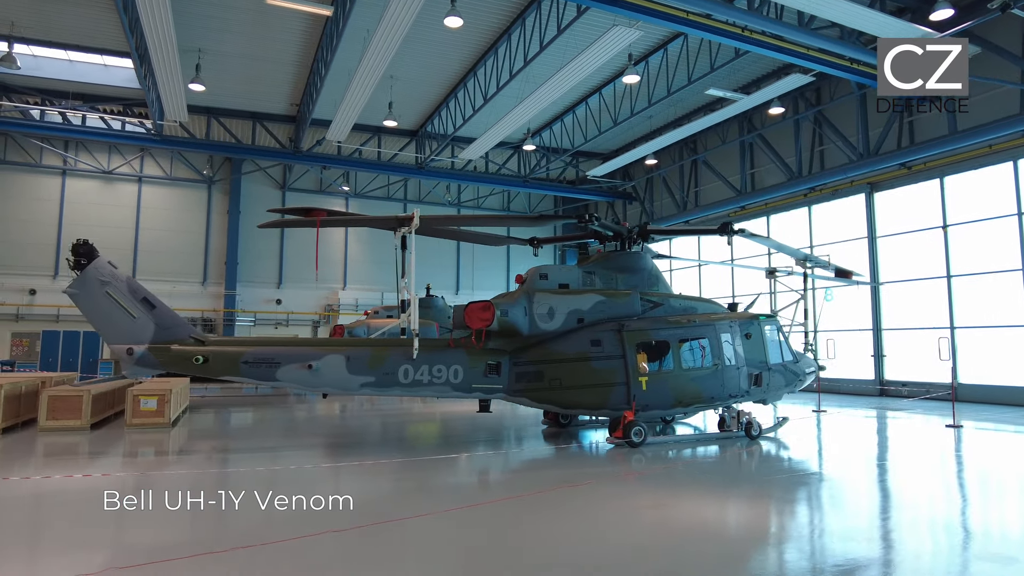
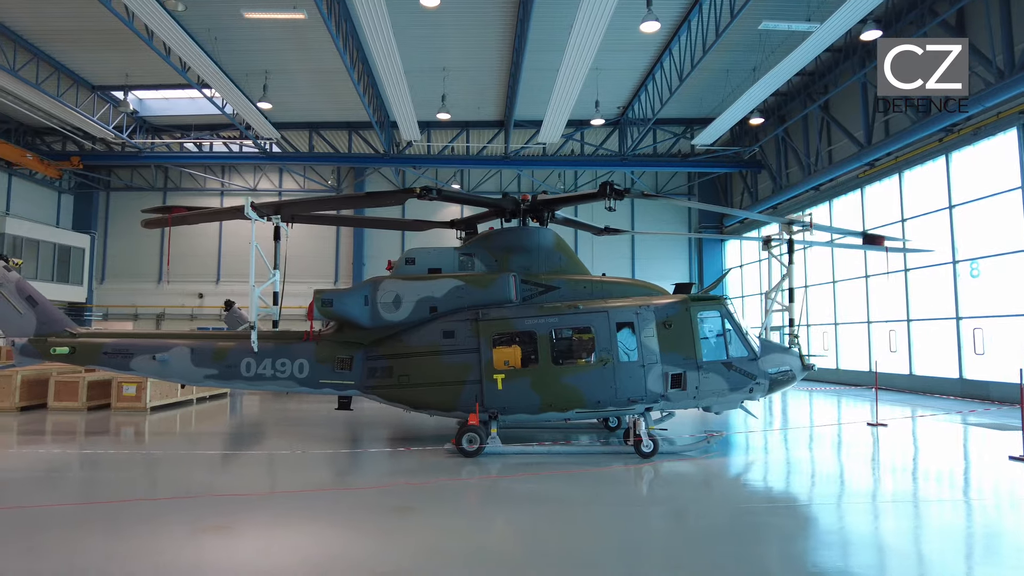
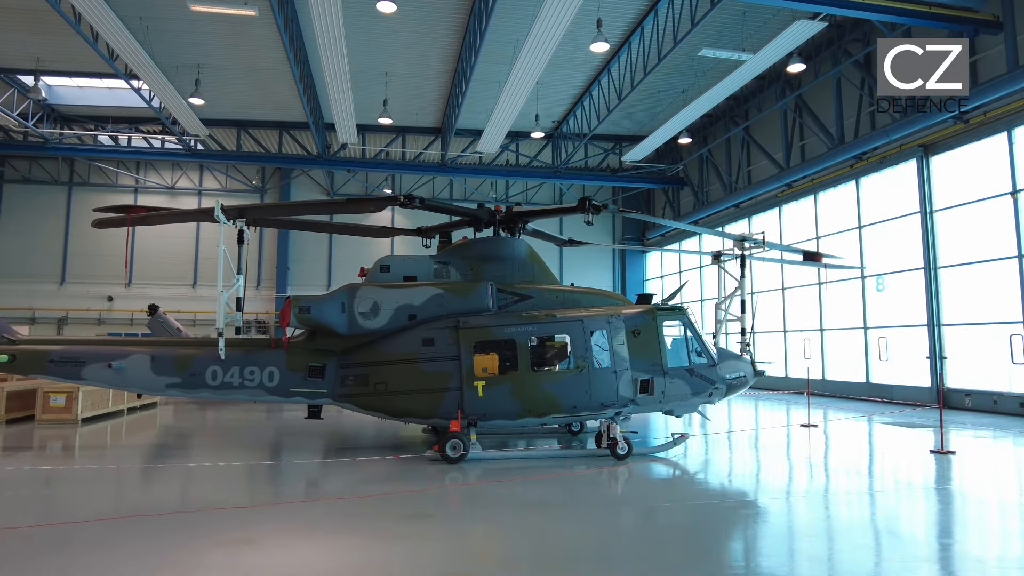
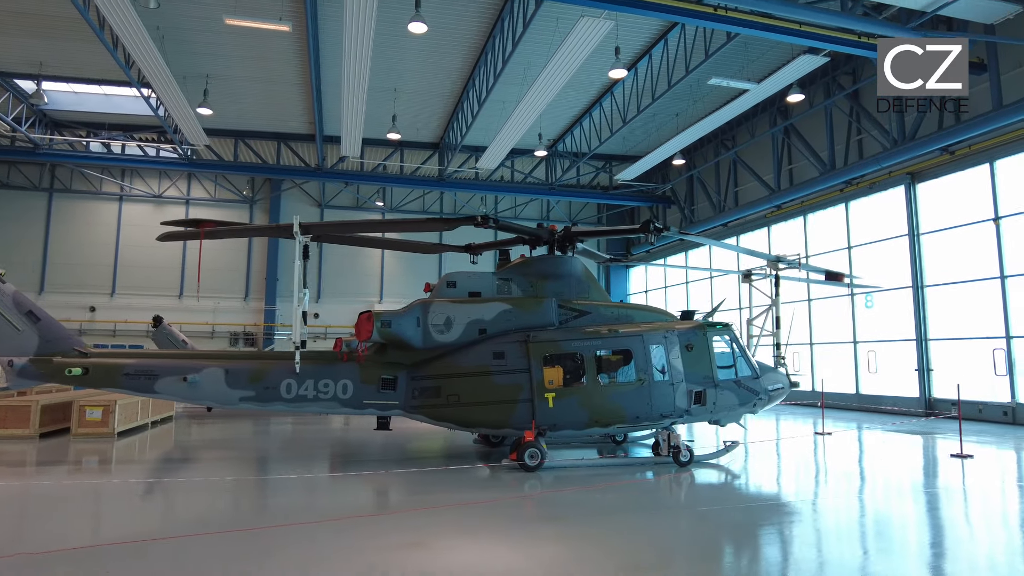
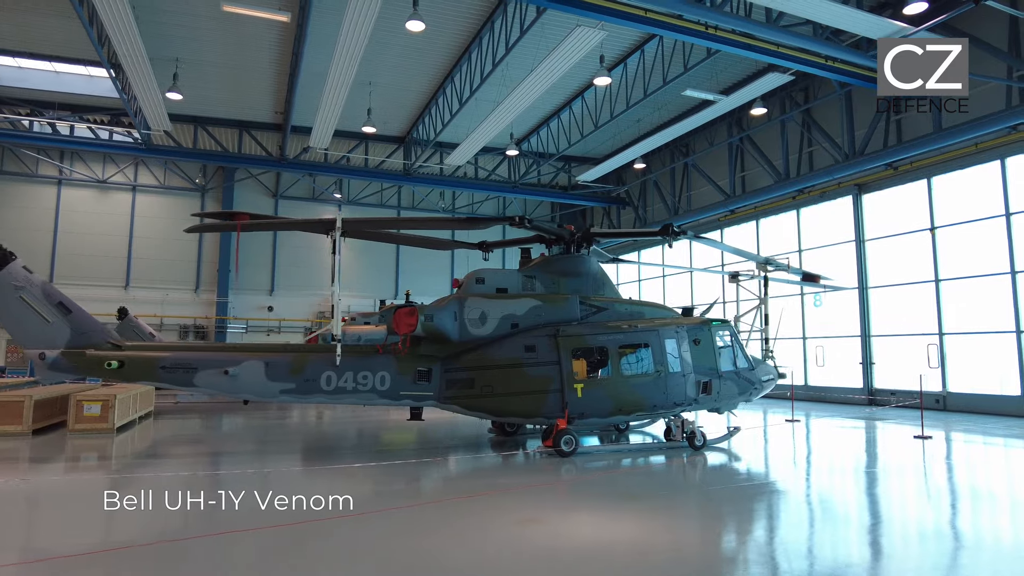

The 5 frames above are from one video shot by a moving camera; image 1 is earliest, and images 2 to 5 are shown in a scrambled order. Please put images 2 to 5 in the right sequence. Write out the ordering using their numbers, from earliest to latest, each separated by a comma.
5, 4, 3, 2
